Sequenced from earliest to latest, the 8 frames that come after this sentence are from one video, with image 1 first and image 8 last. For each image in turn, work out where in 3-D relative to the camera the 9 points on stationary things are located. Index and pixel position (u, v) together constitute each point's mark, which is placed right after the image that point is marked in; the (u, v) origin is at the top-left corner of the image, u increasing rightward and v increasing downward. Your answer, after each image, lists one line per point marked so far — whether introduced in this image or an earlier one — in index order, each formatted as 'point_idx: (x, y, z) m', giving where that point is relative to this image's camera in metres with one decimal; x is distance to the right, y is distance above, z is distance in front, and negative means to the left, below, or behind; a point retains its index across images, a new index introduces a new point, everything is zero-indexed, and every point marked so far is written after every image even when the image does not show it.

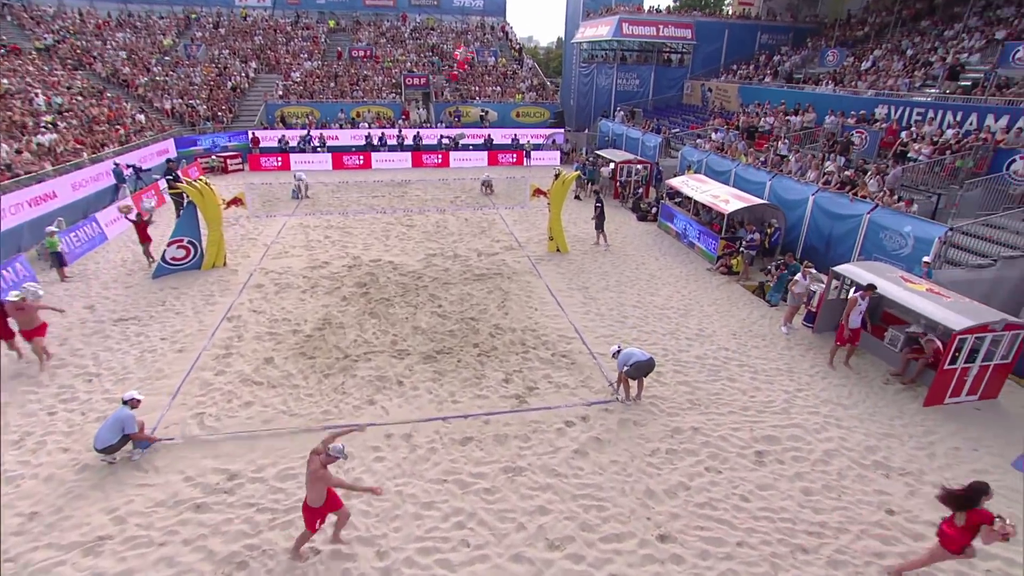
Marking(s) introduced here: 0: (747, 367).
0: (+4.5, -1.5, +10.3) m
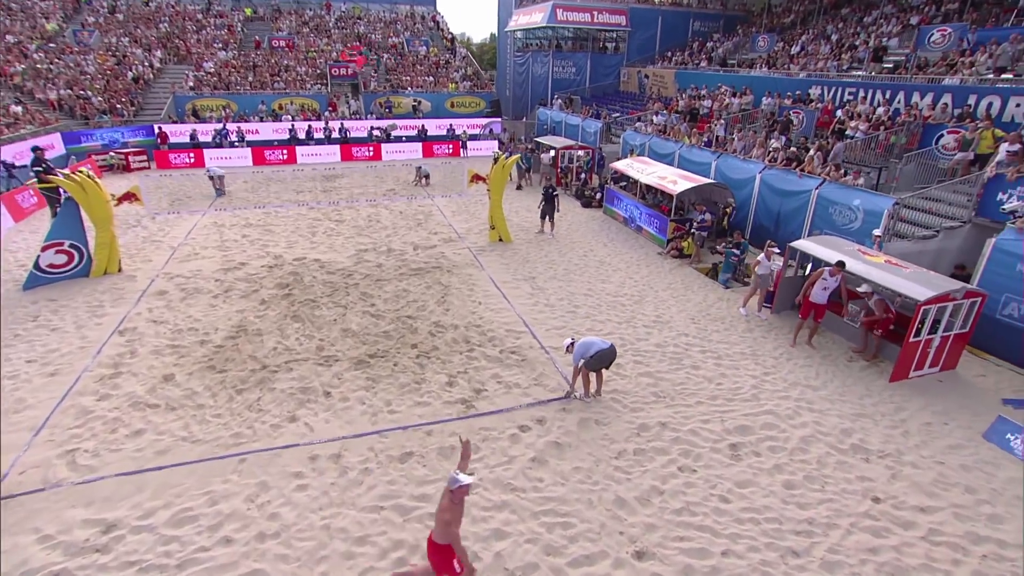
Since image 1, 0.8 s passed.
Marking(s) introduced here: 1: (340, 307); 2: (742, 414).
0: (+3.5, -1.2, +9.7) m
1: (-3.5, -0.4, +11.2) m
2: (+3.4, -1.9, +8.0) m
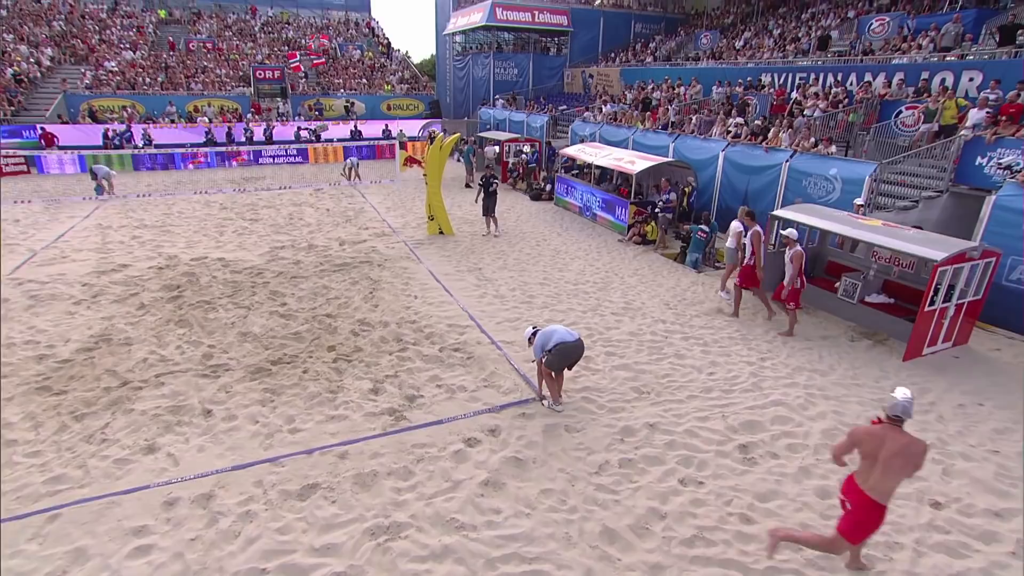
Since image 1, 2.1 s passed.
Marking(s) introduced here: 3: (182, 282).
0: (+2.7, -0.8, +8.1) m
1: (-4.5, -0.3, +9.0) m
2: (+2.7, -1.4, +6.4) m
3: (-6.1, +0.1, +10.1) m
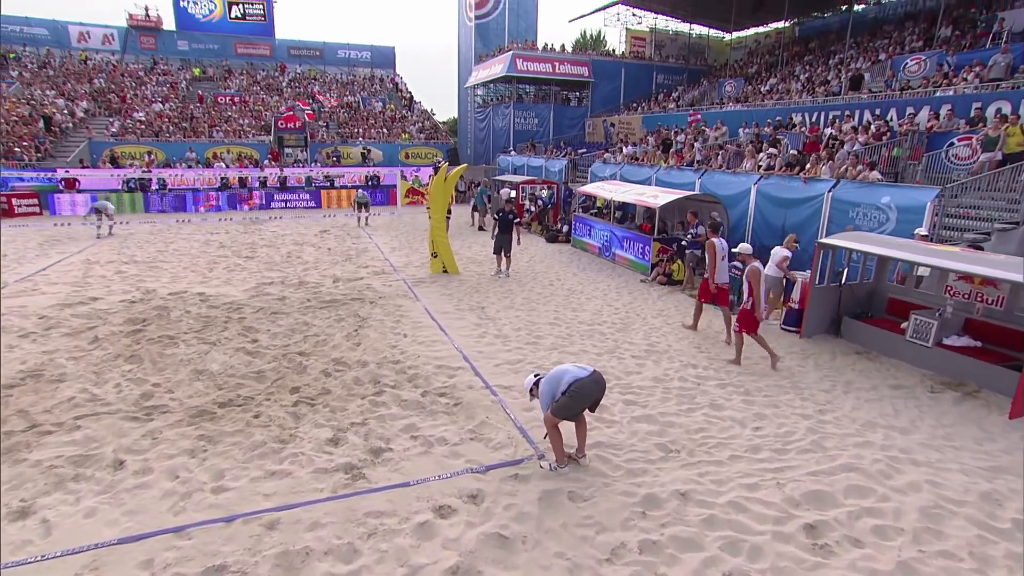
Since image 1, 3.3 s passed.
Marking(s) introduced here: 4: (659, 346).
0: (+2.7, -1.2, +6.7) m
1: (-4.5, -0.8, +7.9) m
2: (+2.6, -1.7, +4.9) m
3: (-6.1, -0.5, +9.1) m
4: (+2.2, -0.8, +8.0) m
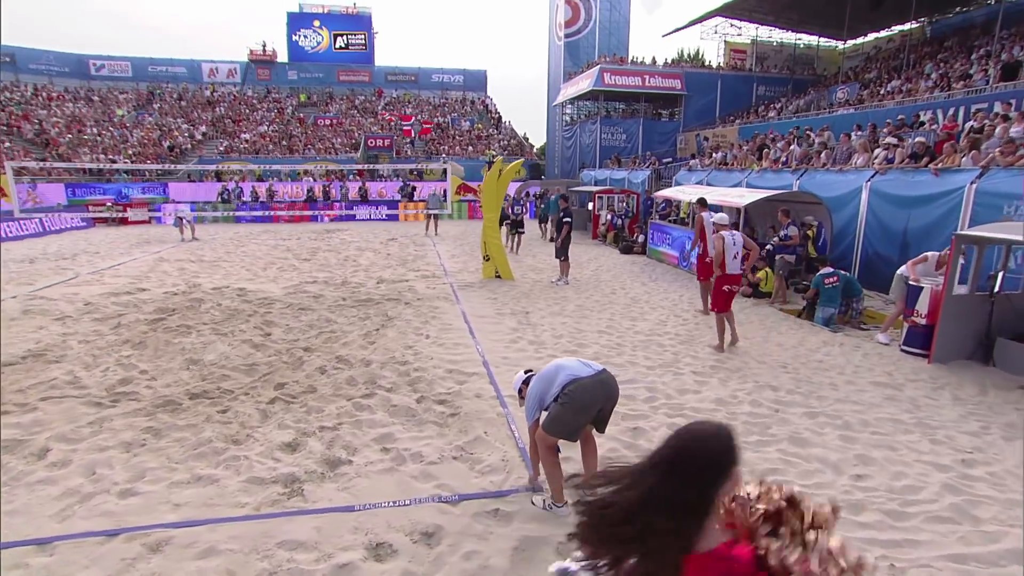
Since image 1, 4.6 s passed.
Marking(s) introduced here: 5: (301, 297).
0: (+2.8, -1.2, +4.9) m
1: (-4.0, -0.6, +7.3) m
2: (+2.4, -1.5, +3.1) m
3: (-5.4, -0.3, +8.8) m
4: (+2.5, -0.9, +6.3) m
5: (-3.7, -0.1, +9.6) m
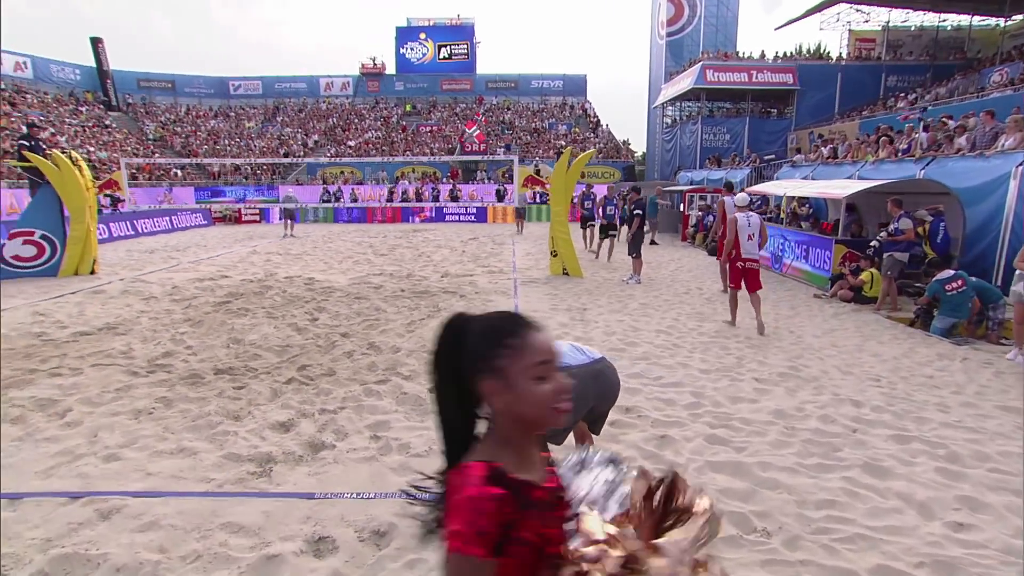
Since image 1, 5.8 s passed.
0: (+2.8, -1.1, +3.8) m
1: (-3.4, -0.4, +7.5) m
2: (+2.1, -1.4, +2.1) m
3: (-4.4, -0.1, +9.2) m
4: (+2.9, -0.8, +5.2) m
5: (-2.7, 0.0, +9.7) m
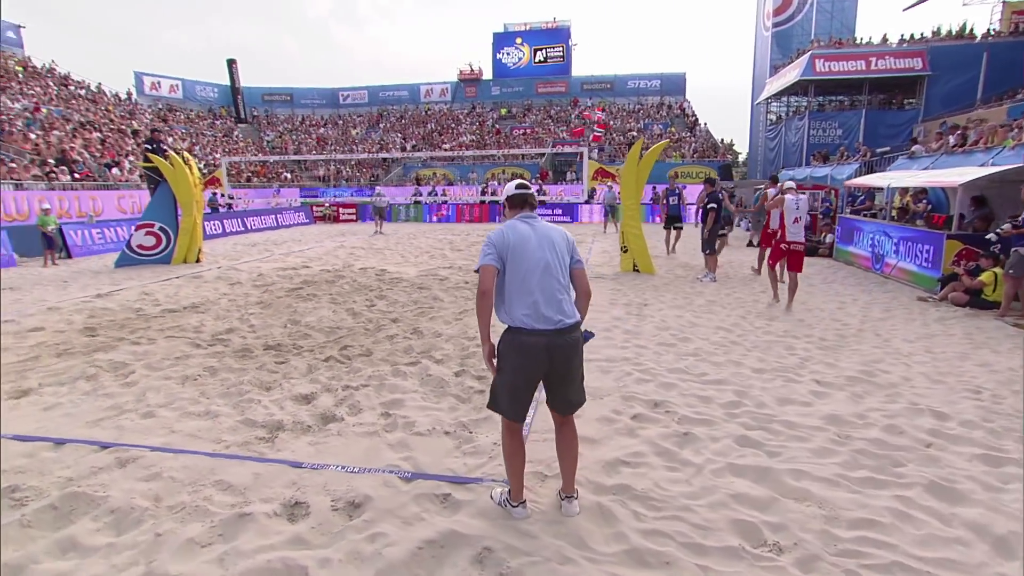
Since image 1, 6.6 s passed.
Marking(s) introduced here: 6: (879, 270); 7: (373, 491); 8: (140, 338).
0: (+2.8, -1.0, +3.1) m
1: (-2.6, -0.2, +7.8) m
2: (+1.8, -1.3, +1.5) m
3: (-3.3, +0.1, +9.7) m
4: (+3.1, -0.7, +4.5) m
5: (-1.5, +0.2, +9.9) m
6: (+6.2, +0.3, +9.1) m
7: (-0.7, -1.1, +3.0) m
8: (-4.2, -0.5, +6.1) m
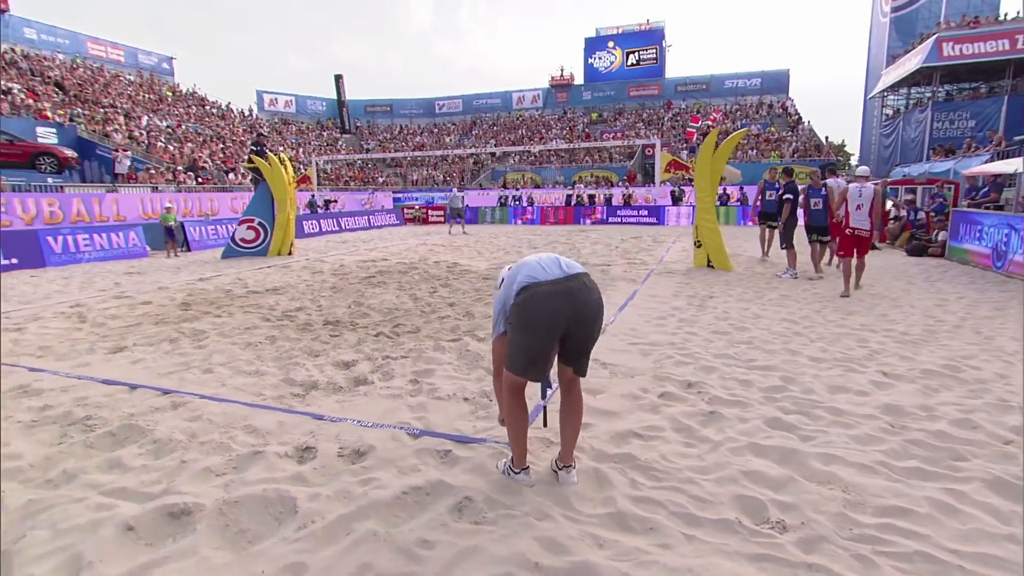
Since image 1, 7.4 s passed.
0: (+2.8, -0.9, +2.6) m
1: (-1.7, 0.0, +8.2) m
2: (+1.5, -1.1, +1.2) m
3: (-2.1, +0.3, +10.1) m
4: (+3.3, -0.6, +3.9) m
5: (-0.3, +0.3, +10.0) m
6: (+7.2, +0.3, +7.9) m
7: (-0.7, -0.9, +3.1) m
8: (-3.6, -0.3, +6.7) m
